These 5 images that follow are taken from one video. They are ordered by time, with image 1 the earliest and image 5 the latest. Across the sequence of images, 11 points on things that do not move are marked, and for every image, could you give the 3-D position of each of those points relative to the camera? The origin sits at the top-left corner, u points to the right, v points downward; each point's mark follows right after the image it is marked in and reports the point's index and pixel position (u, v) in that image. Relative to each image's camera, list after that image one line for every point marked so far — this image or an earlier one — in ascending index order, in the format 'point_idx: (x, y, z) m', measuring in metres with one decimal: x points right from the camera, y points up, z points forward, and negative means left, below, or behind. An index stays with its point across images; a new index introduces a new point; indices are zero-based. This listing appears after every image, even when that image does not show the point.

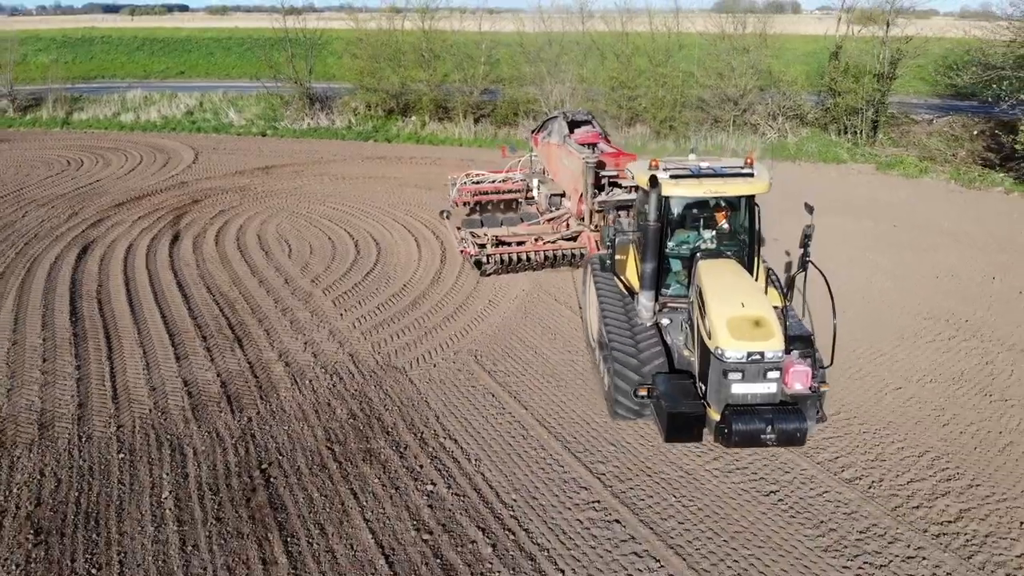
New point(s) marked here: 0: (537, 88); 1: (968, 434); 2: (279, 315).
0: (+0.5, +4.6, +19.3) m
1: (+3.5, -1.1, +6.4) m
2: (-2.4, -0.3, +8.7) m
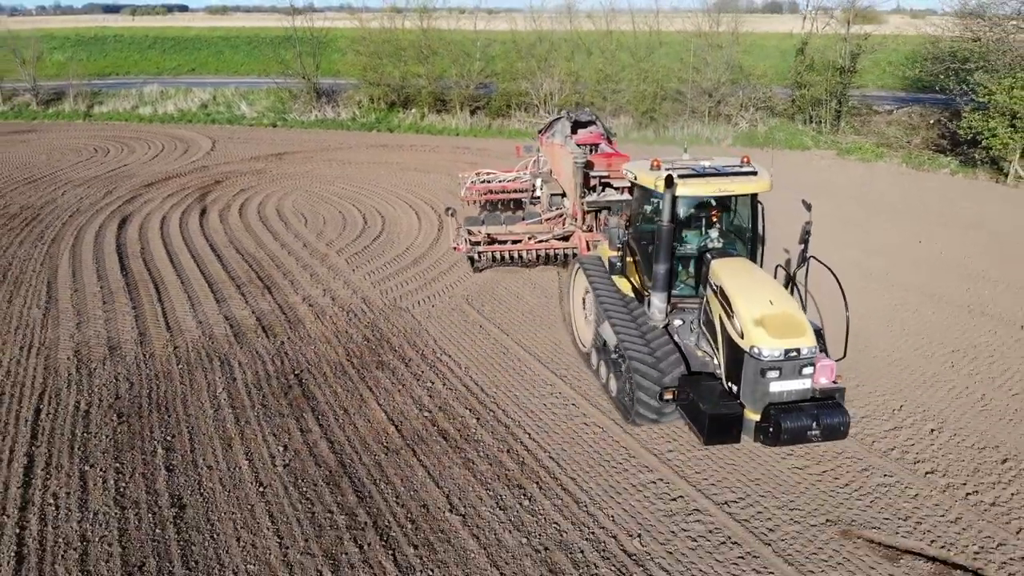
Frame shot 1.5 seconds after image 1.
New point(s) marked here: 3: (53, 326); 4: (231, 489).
0: (+0.4, +5.0, +20.7) m
1: (+3.3, -0.6, +7.9) m
2: (-2.5, +0.2, +10.2) m
3: (-4.6, -0.4, +8.6) m
4: (-1.8, -1.3, +5.6) m
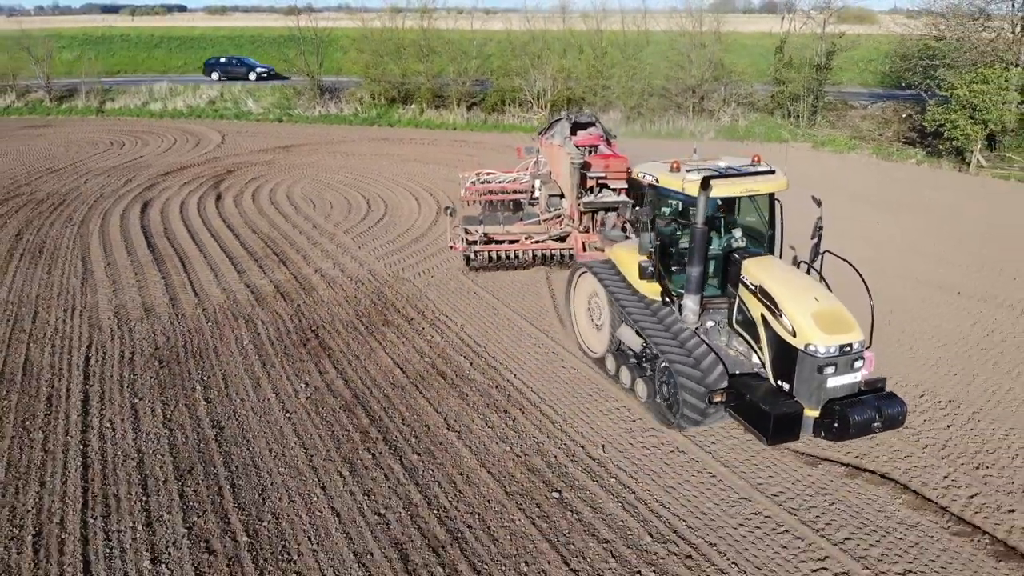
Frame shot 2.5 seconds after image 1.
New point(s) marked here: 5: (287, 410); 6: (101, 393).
0: (+0.2, +5.4, +21.7) m
1: (+3.2, -0.3, +8.9) m
2: (-2.6, +0.5, +11.2) m
3: (-4.7, 0.0, +9.6) m
4: (-1.9, -1.0, +6.6) m
5: (-1.8, -1.0, +6.6) m
6: (-3.4, -0.9, +7.1) m
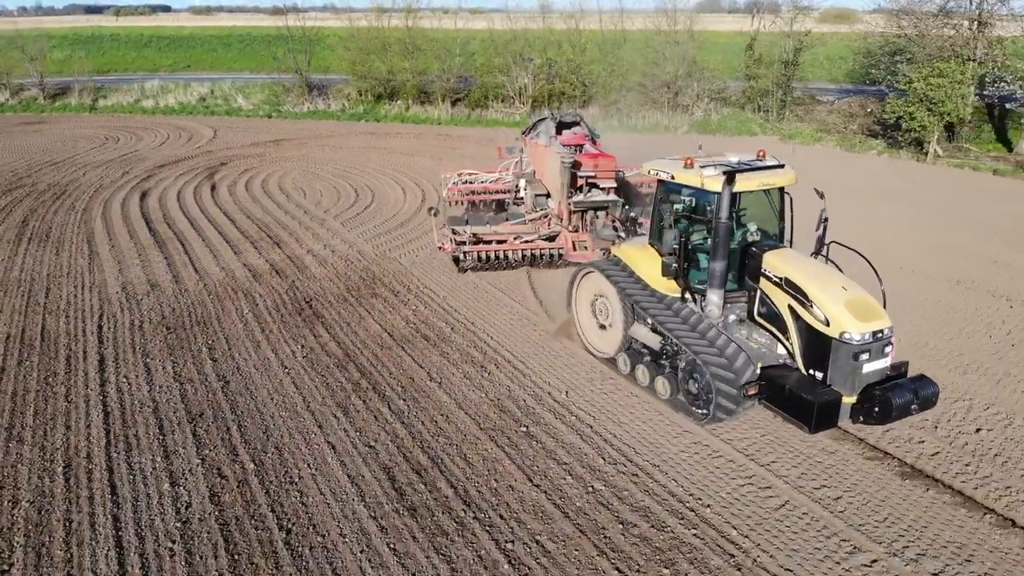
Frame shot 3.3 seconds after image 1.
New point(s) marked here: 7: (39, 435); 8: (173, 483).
0: (-0.2, +5.6, +22.5) m
1: (+3.0, 0.0, +9.7) m
2: (-2.9, +0.8, +11.9) m
3: (-5.0, +0.2, +10.3) m
4: (-2.1, -0.7, +7.3) m
5: (-2.0, -0.7, +7.4) m
6: (-3.6, -0.6, +7.8) m
7: (-3.5, -1.1, +6.3) m
8: (-2.2, -1.3, +5.6) m
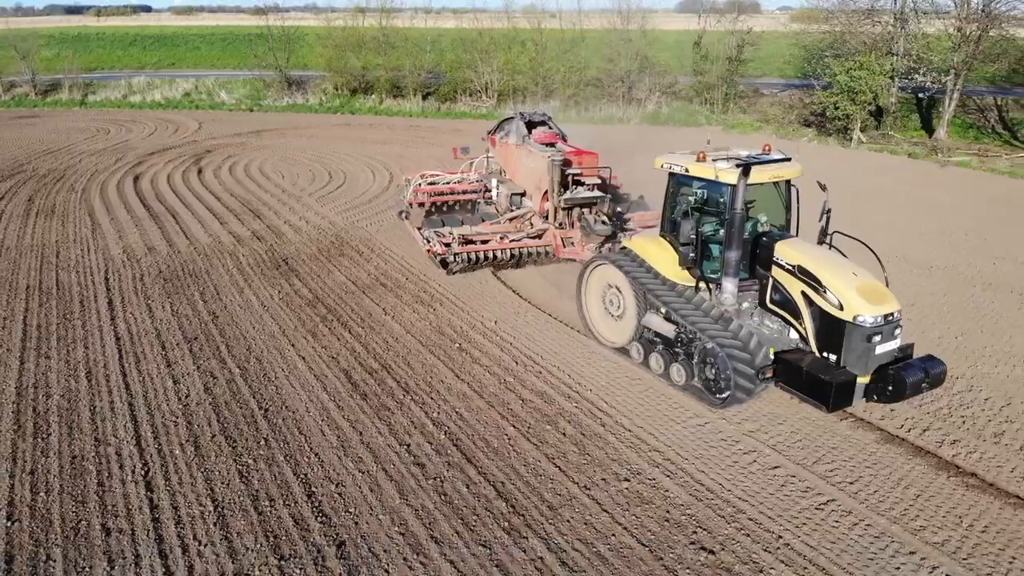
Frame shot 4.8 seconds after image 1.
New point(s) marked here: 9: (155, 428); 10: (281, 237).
0: (-1.1, +6.1, +24.0) m
1: (+2.3, +0.5, +11.3) m
2: (-3.6, +1.3, +13.4) m
3: (-5.7, +0.7, +11.7) m
4: (-2.8, -0.2, +8.8) m
5: (-2.6, -0.2, +8.9) m
6: (-4.3, -0.1, +9.3) m
7: (-4.1, -0.6, +7.8) m
8: (-2.8, -0.8, +7.1) m
9: (-2.7, -1.0, +6.3) m
10: (-3.1, +0.7, +11.6) m
